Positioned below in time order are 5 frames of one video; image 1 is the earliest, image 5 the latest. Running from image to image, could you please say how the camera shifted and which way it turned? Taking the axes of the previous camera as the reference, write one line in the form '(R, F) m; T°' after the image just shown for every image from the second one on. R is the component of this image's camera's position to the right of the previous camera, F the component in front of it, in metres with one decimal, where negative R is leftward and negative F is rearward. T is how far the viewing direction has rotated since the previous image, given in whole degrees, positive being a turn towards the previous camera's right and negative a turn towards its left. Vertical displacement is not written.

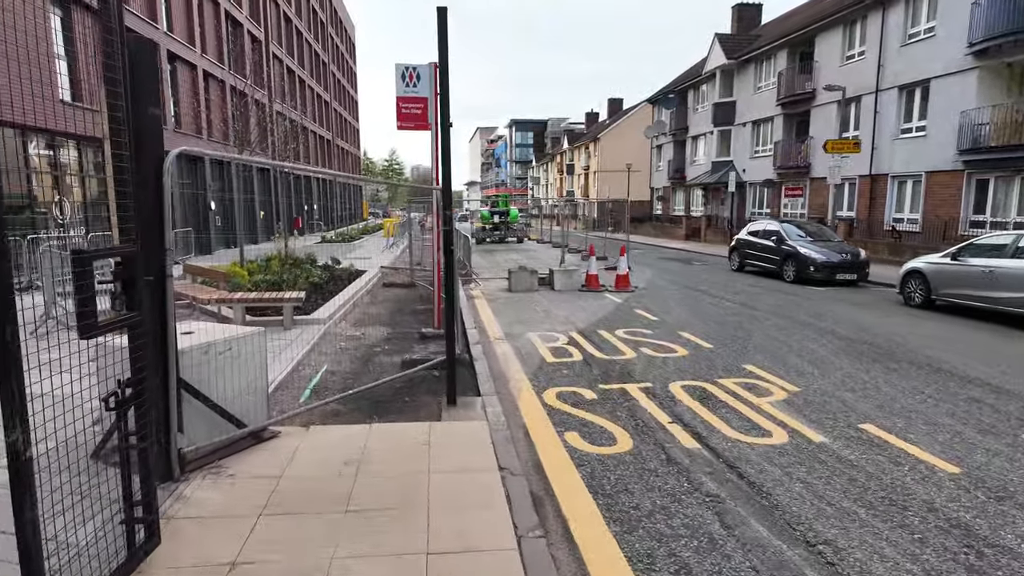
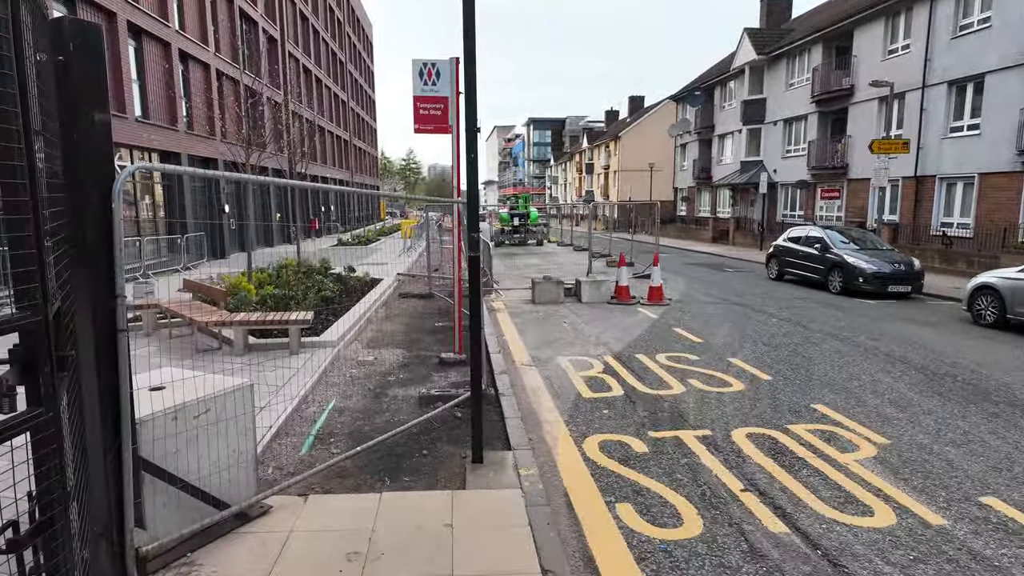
(-0.2, +0.8) m; -2°
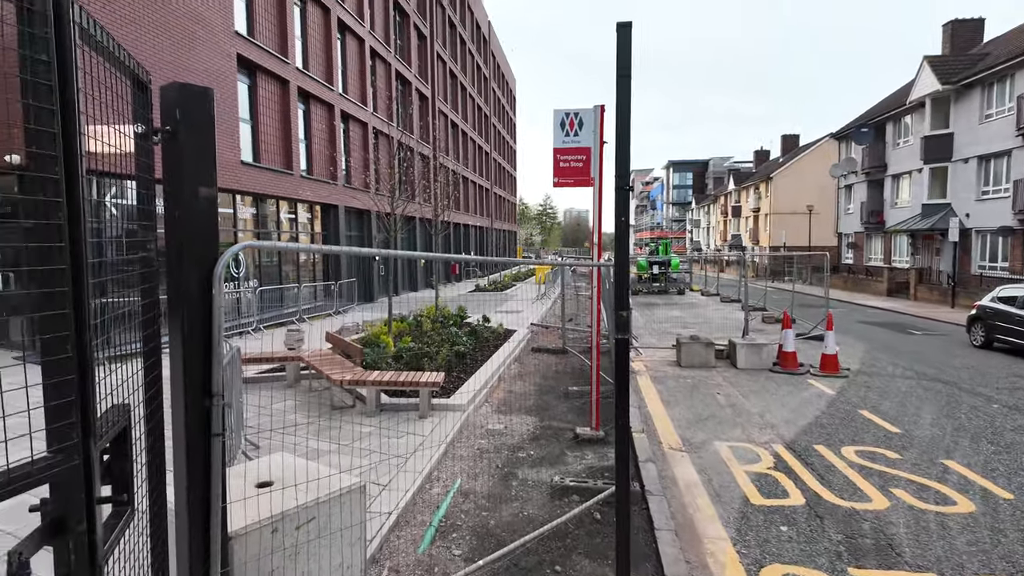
(-0.1, +0.6) m; -13°
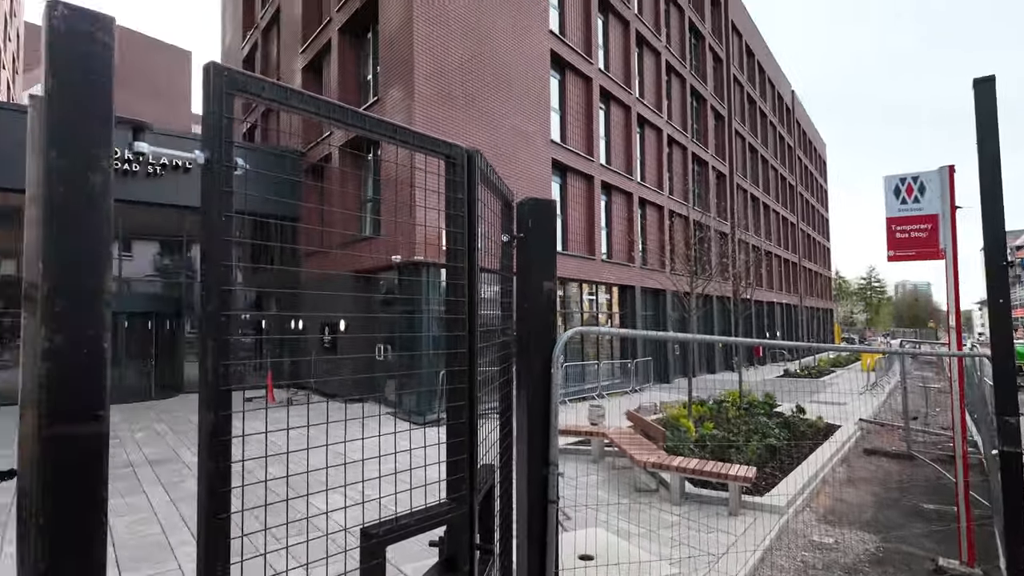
(-0.1, -0.1) m; -28°
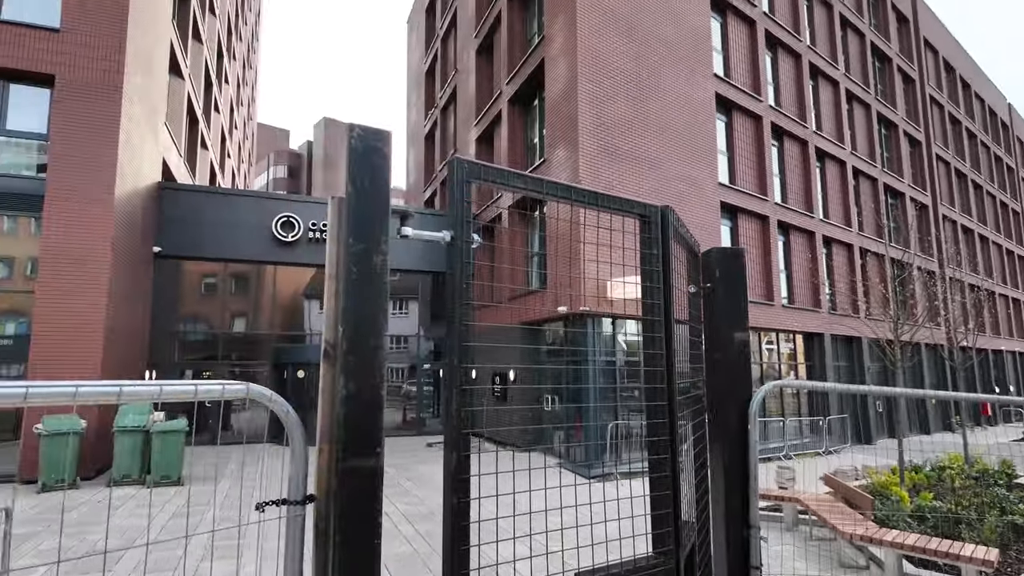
(-0.1, -0.1) m; -15°
